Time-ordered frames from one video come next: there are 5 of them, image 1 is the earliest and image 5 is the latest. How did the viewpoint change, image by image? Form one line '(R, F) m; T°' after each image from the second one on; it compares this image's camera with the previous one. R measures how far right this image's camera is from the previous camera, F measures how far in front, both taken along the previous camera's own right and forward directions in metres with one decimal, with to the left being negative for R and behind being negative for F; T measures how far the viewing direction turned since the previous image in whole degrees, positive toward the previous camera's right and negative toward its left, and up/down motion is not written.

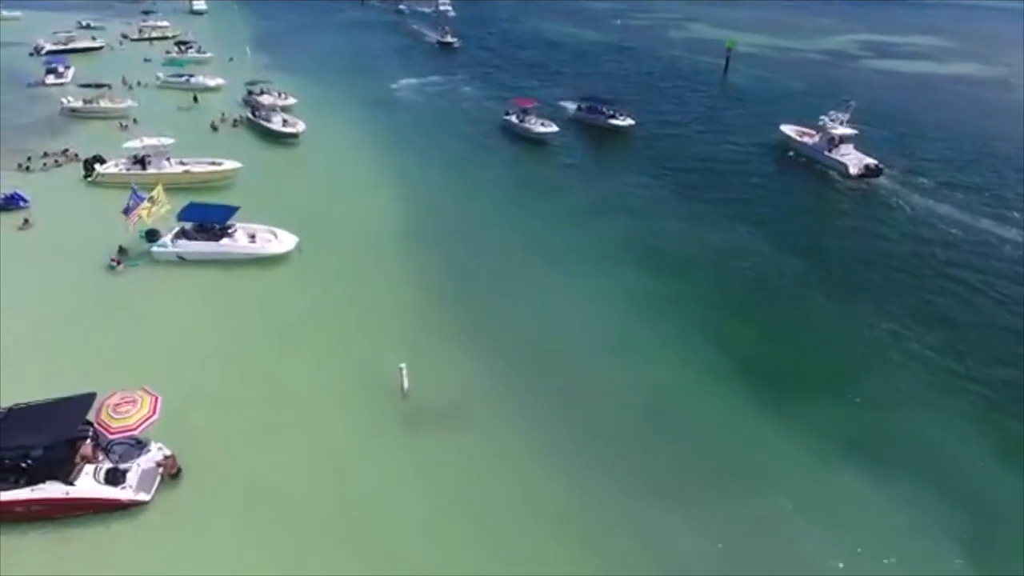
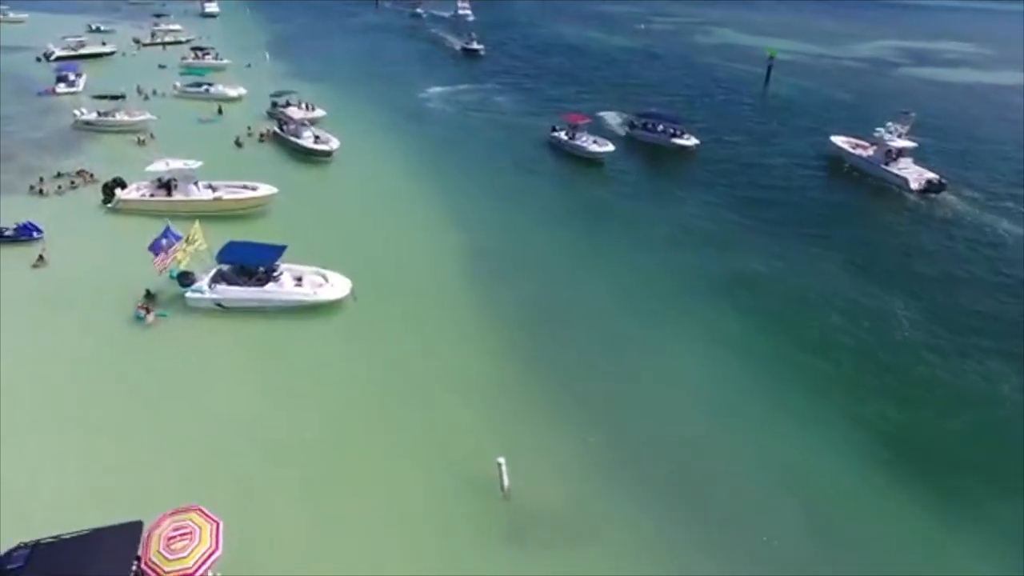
(-2.7, +3.4) m; 0°
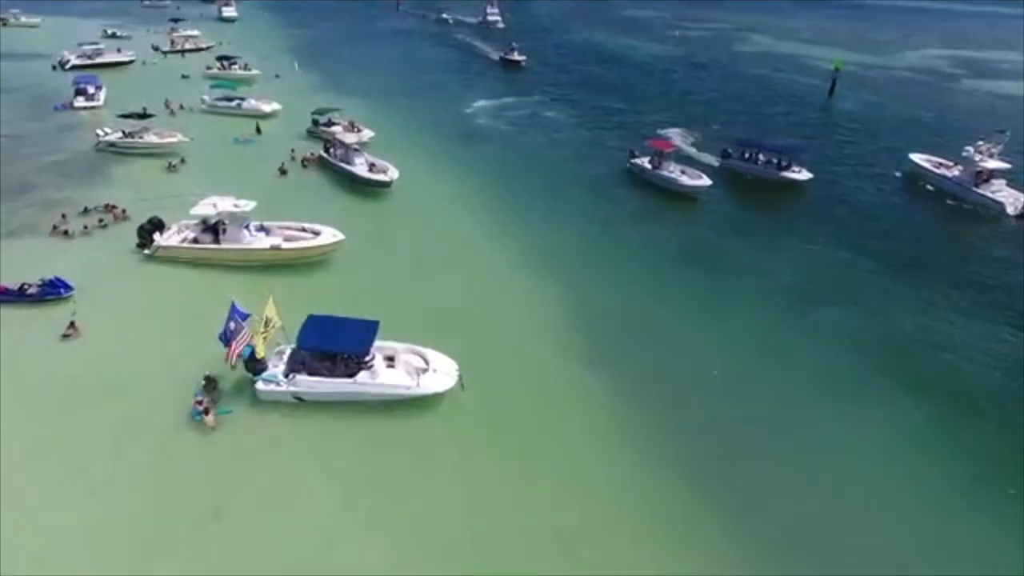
(-3.8, +4.6) m; 0°
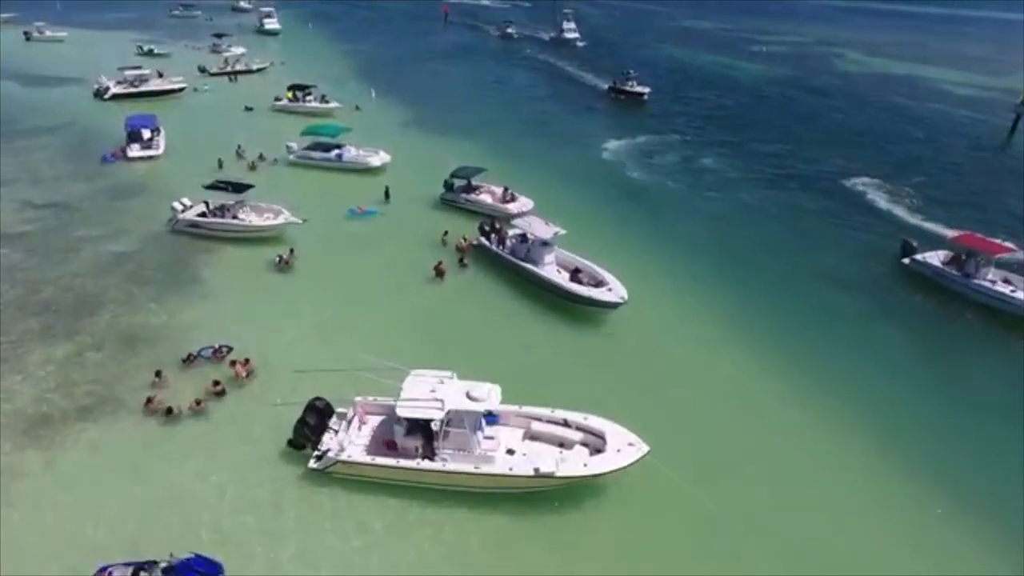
(-9.1, +10.7) m; 0°
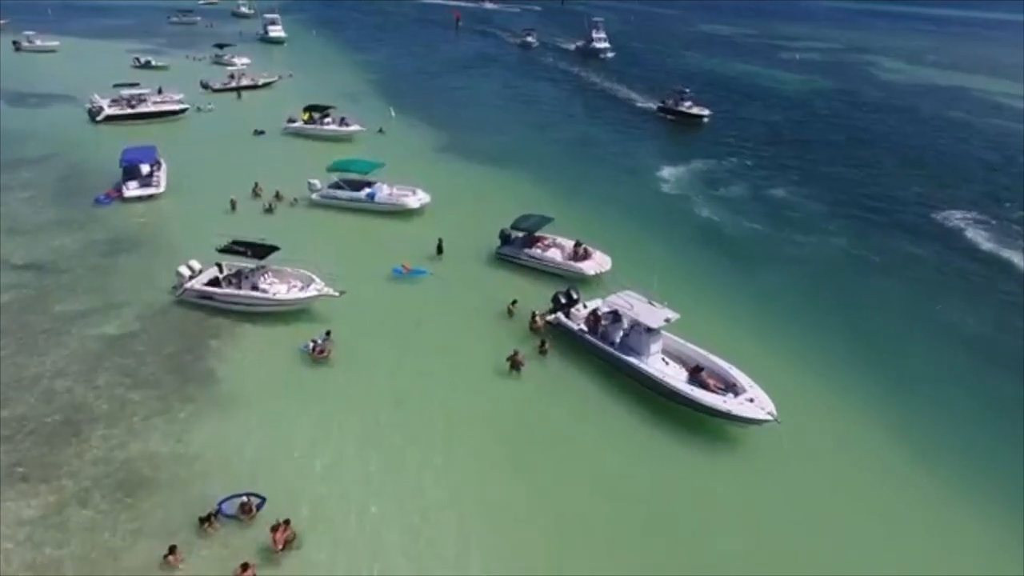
(-2.9, +5.6) m; 0°
